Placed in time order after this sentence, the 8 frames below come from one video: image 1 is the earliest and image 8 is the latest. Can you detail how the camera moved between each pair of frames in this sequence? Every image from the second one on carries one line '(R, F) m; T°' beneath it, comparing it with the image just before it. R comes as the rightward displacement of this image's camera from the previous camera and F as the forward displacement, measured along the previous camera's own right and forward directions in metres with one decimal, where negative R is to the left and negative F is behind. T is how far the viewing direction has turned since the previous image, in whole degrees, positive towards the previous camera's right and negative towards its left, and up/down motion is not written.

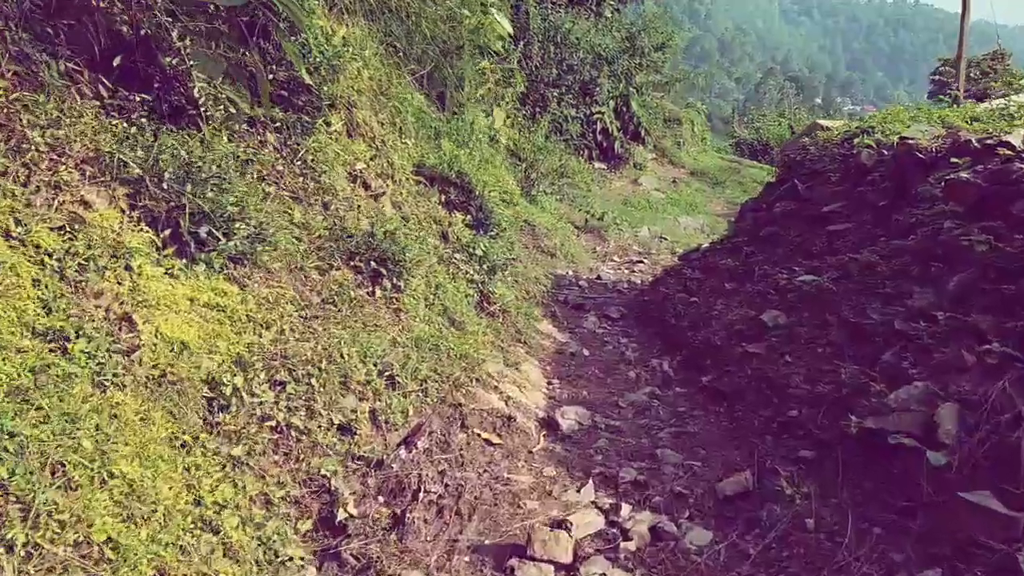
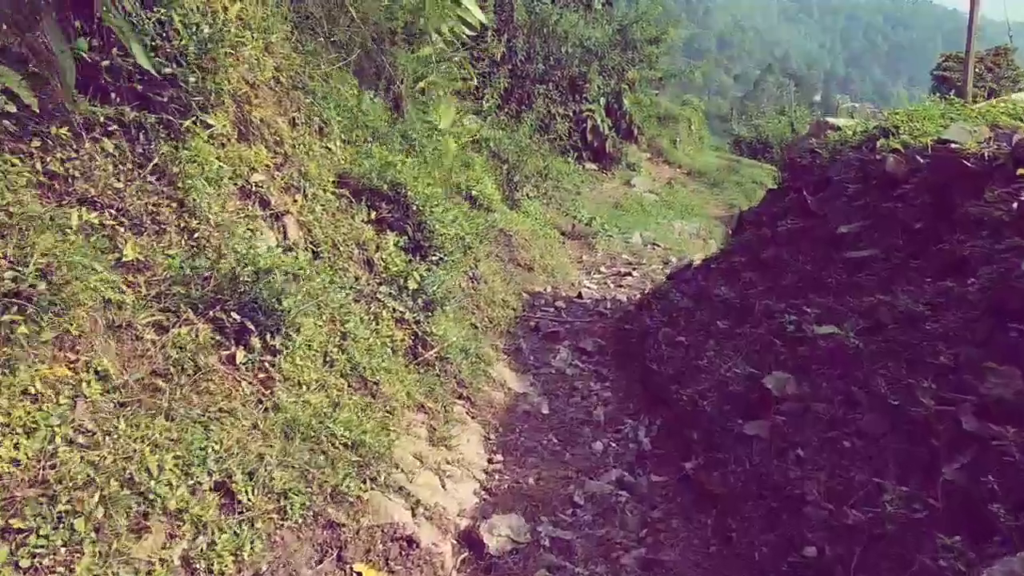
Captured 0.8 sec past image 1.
(+0.3, +1.0) m; 0°
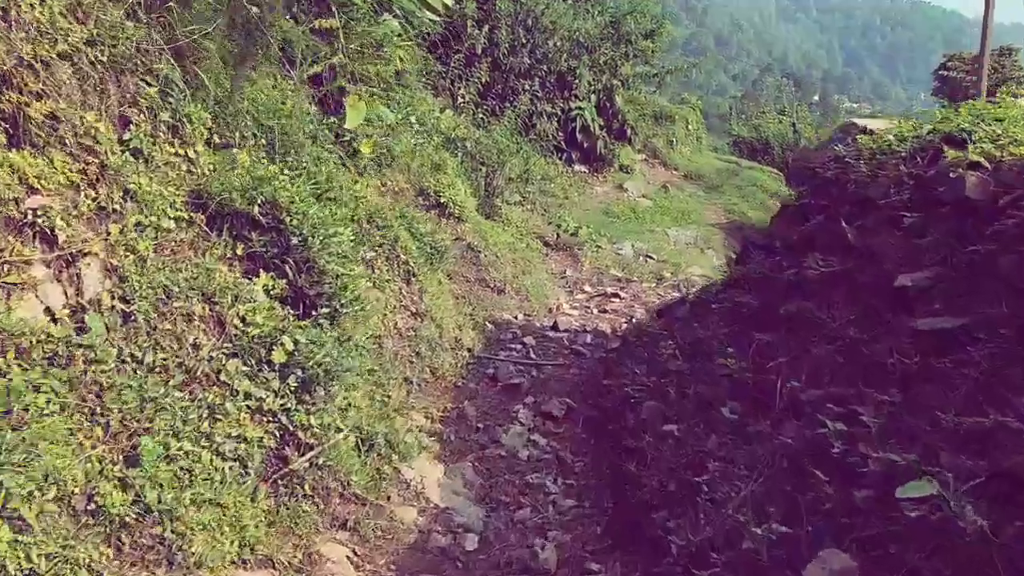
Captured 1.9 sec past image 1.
(+0.3, +1.3) m; 0°
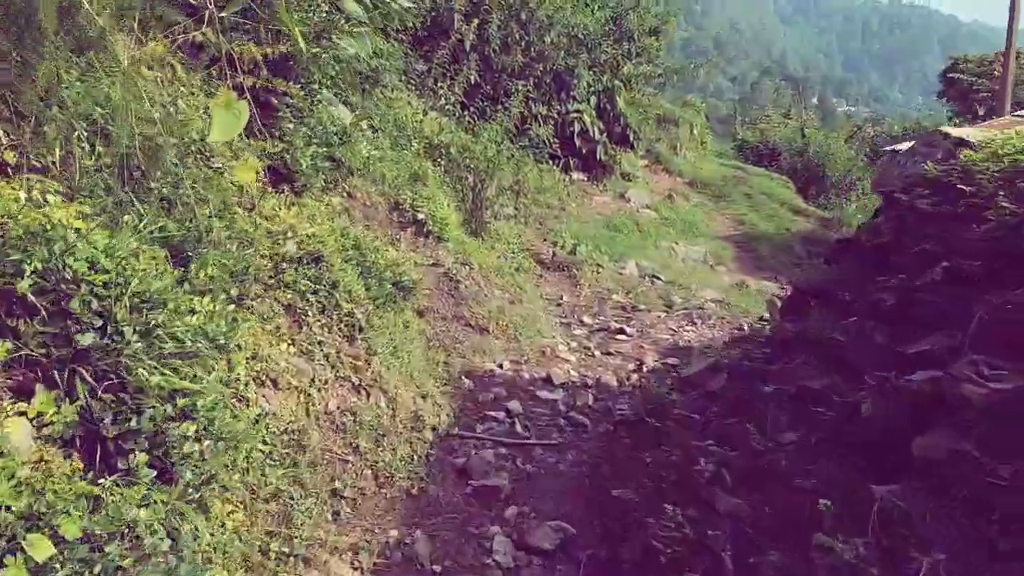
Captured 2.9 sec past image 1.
(+0.1, +1.3) m; 0°
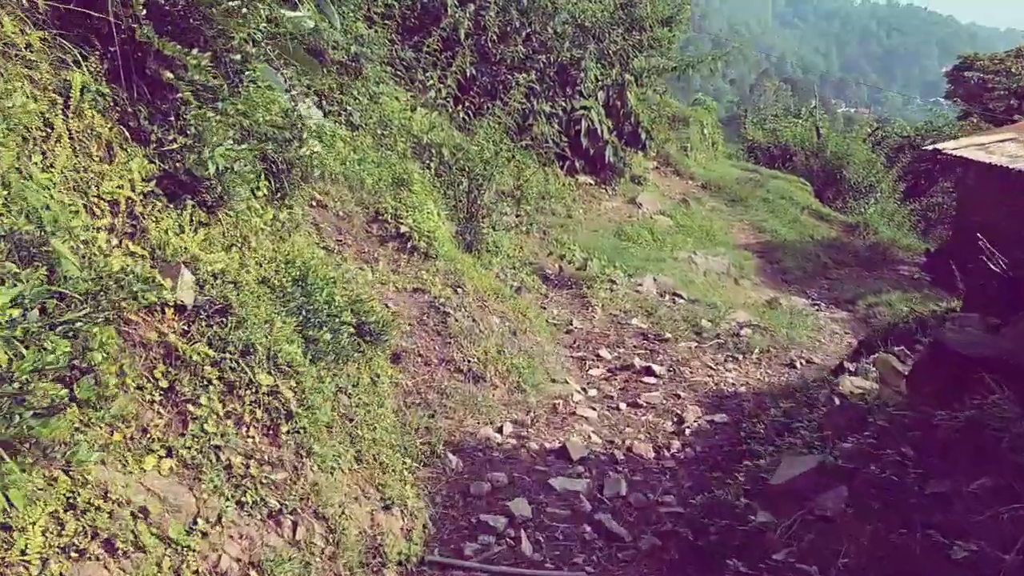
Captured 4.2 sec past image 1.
(0.0, +1.4) m; 0°
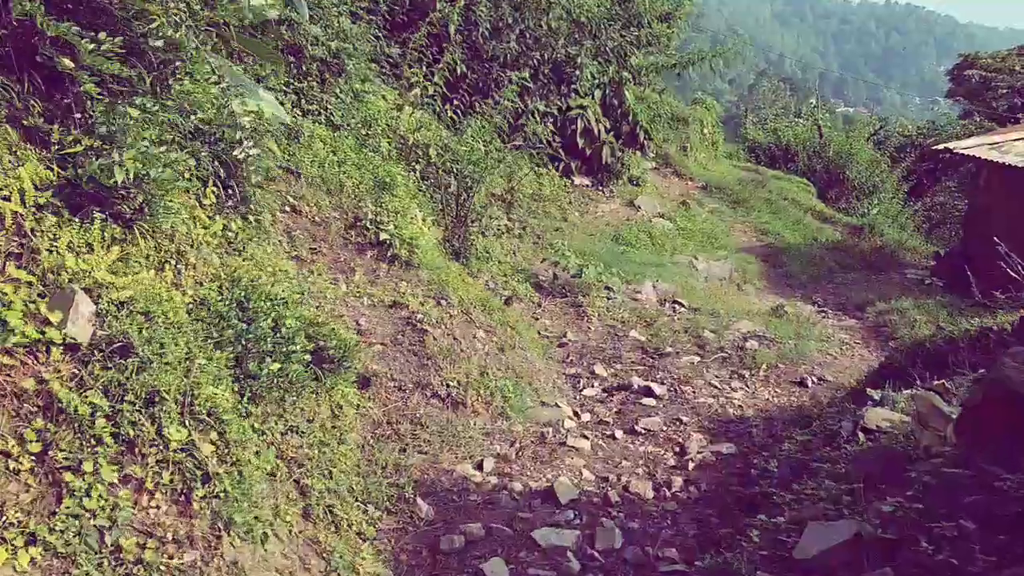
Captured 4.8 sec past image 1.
(+0.1, +0.5) m; 0°
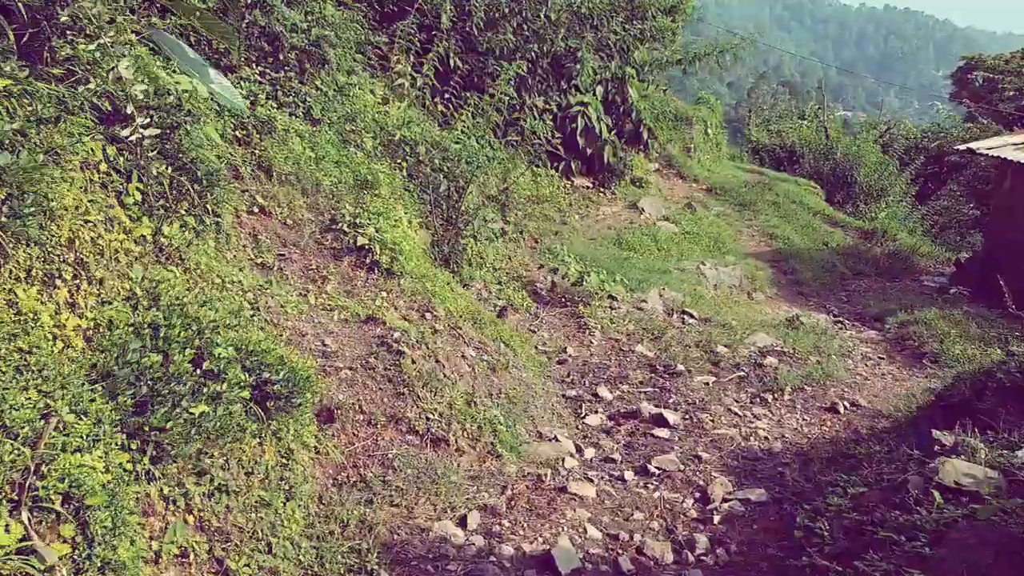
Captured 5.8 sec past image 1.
(0.0, +0.7) m; 0°
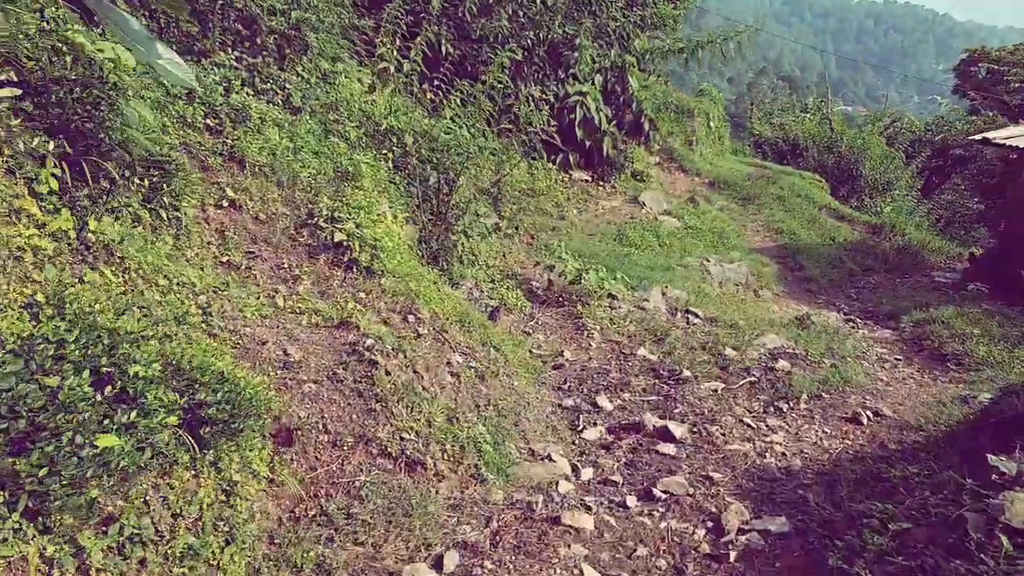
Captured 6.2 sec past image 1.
(+0.1, +0.5) m; 0°
